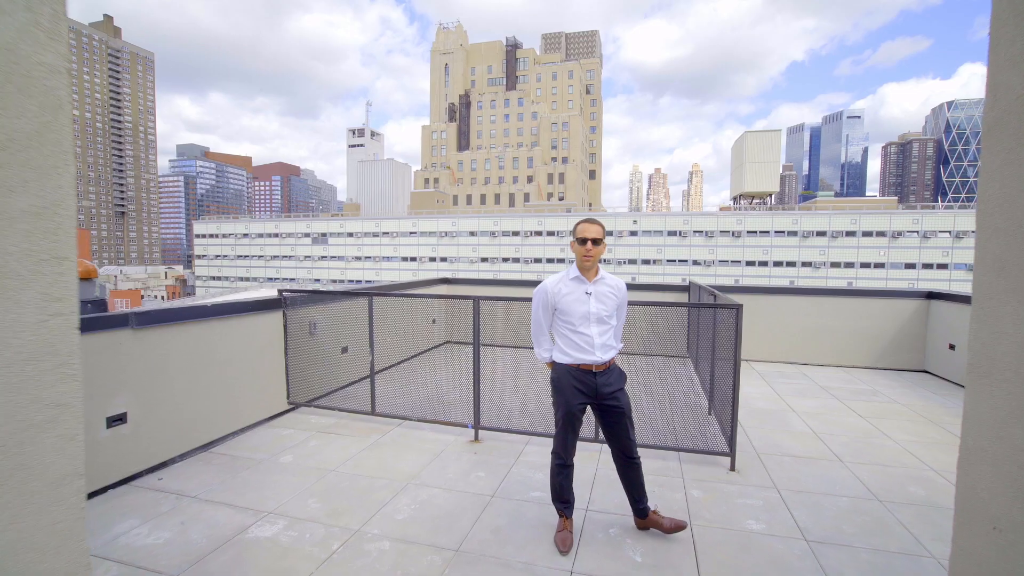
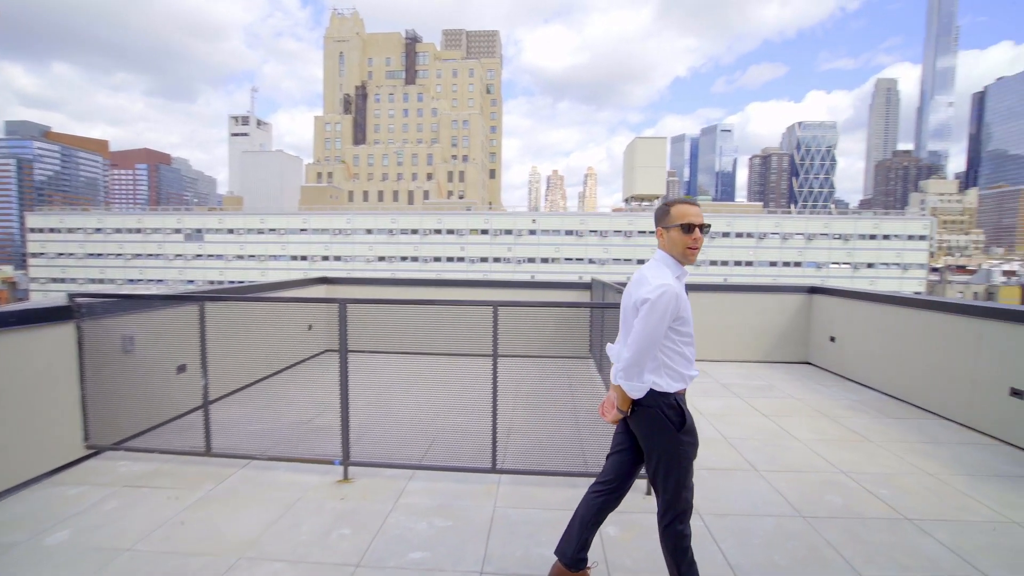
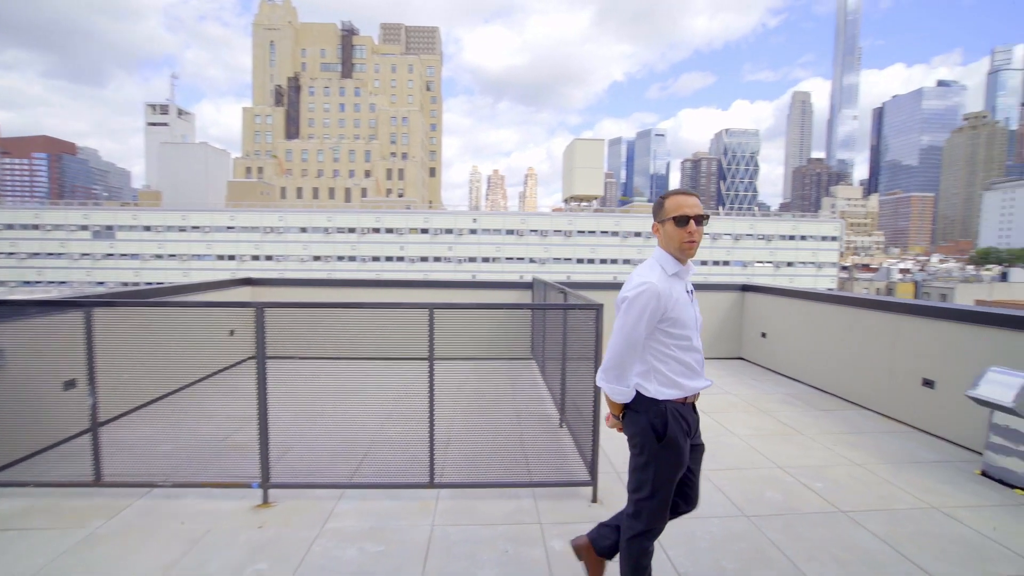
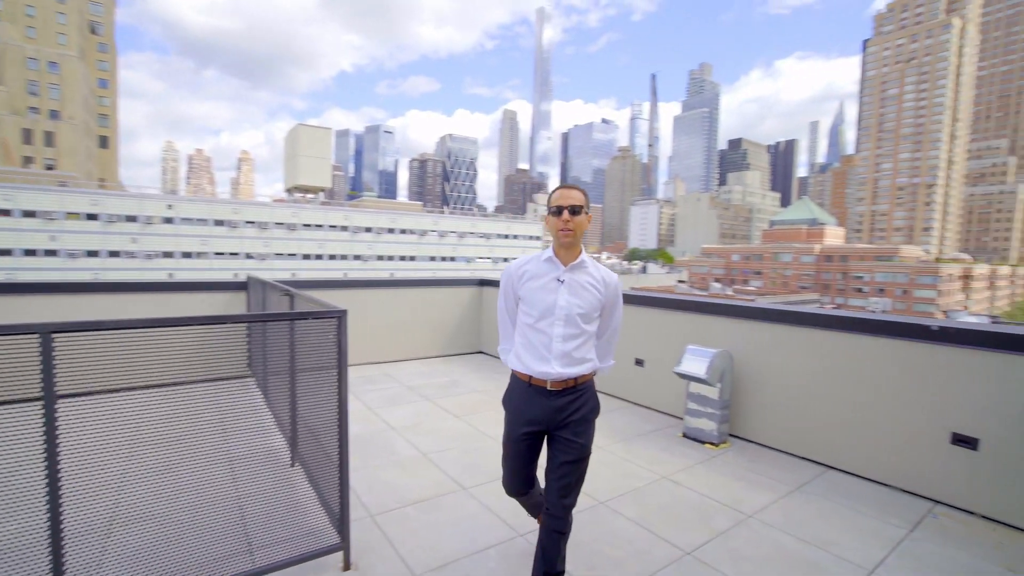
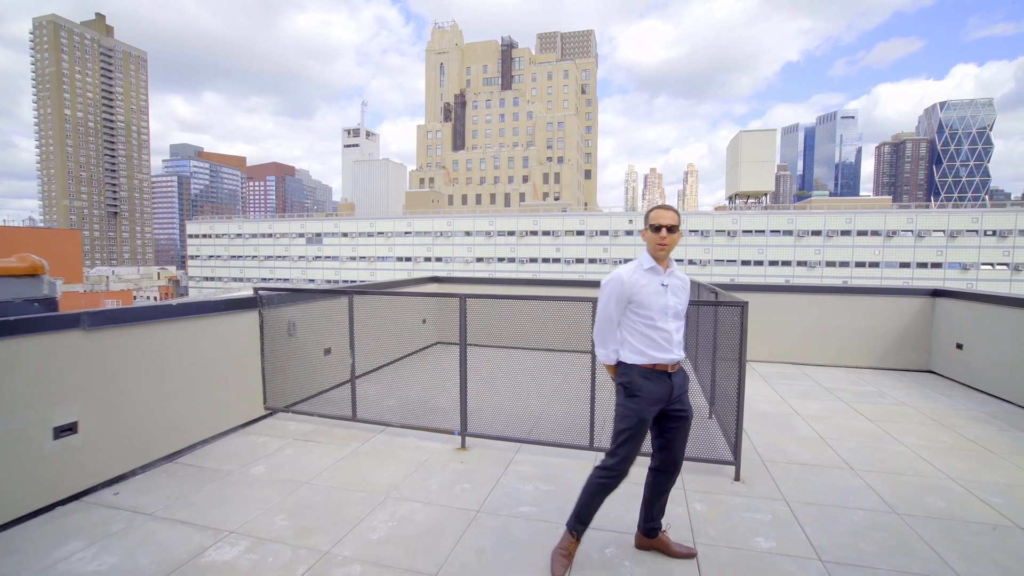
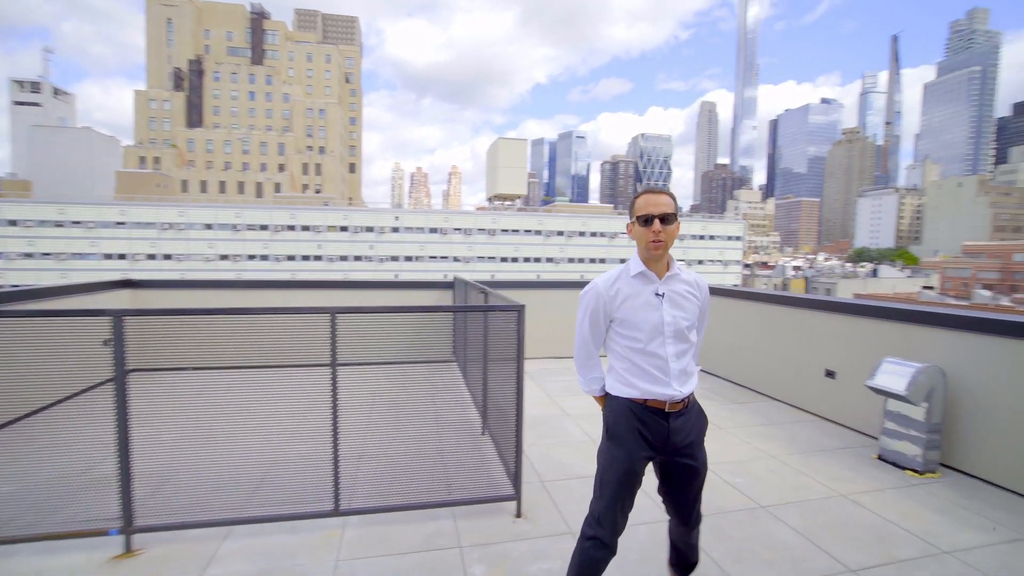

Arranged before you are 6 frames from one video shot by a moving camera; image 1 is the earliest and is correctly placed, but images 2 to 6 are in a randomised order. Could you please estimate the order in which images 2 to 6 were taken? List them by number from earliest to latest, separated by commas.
5, 2, 3, 6, 4
